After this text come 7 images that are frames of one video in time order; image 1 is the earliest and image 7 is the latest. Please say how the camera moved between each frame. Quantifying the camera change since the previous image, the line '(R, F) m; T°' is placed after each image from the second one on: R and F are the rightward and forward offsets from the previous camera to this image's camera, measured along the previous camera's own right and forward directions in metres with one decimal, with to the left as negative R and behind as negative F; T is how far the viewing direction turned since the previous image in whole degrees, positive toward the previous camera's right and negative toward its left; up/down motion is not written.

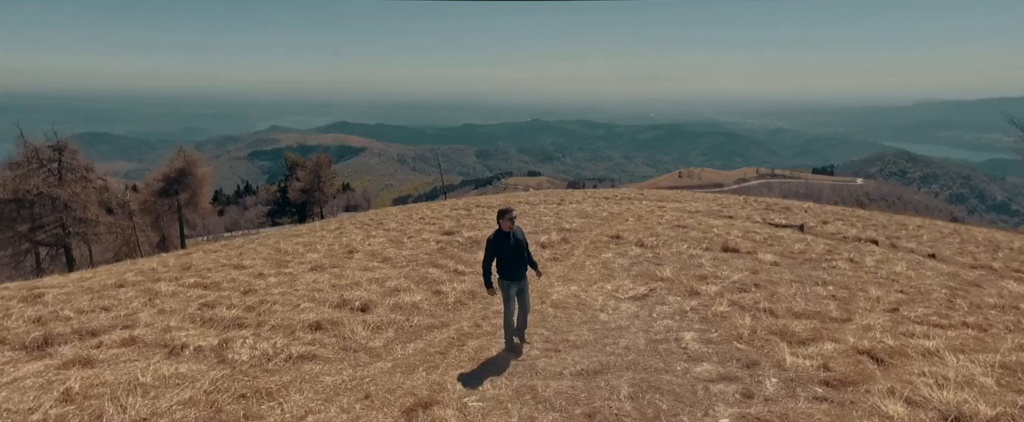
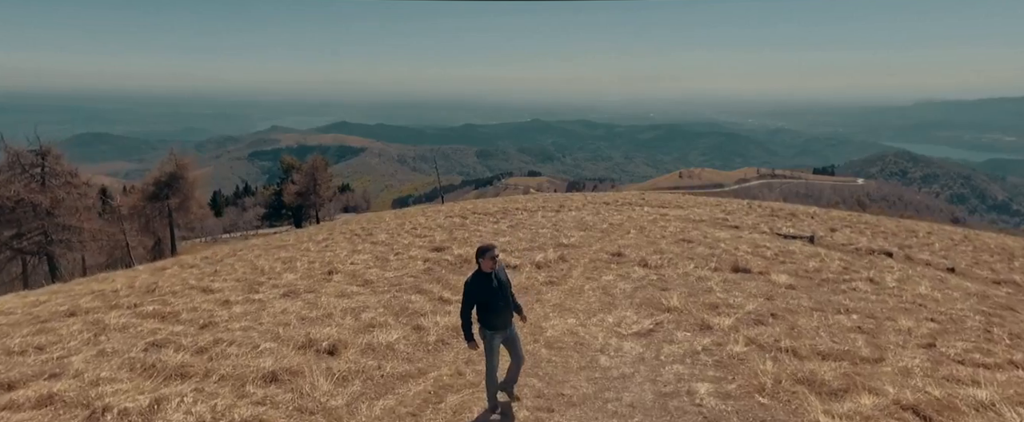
(+0.1, +1.0) m; 0°
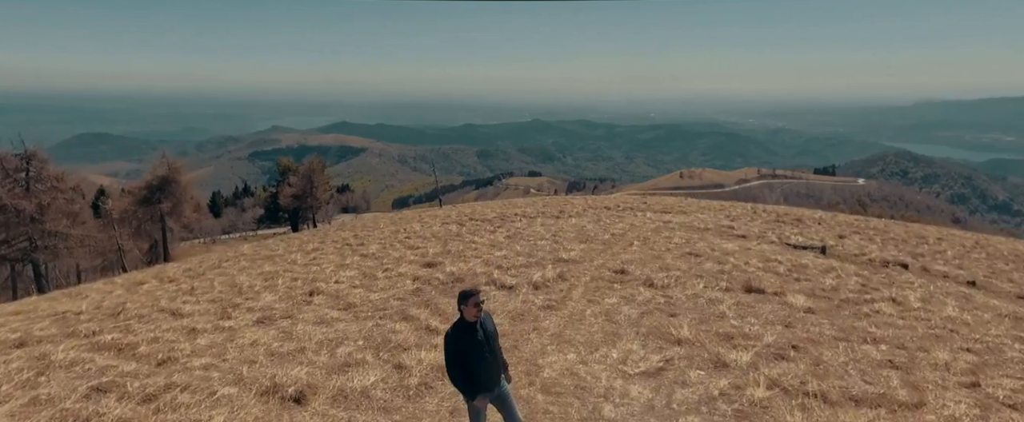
(+0.1, +0.8) m; 0°
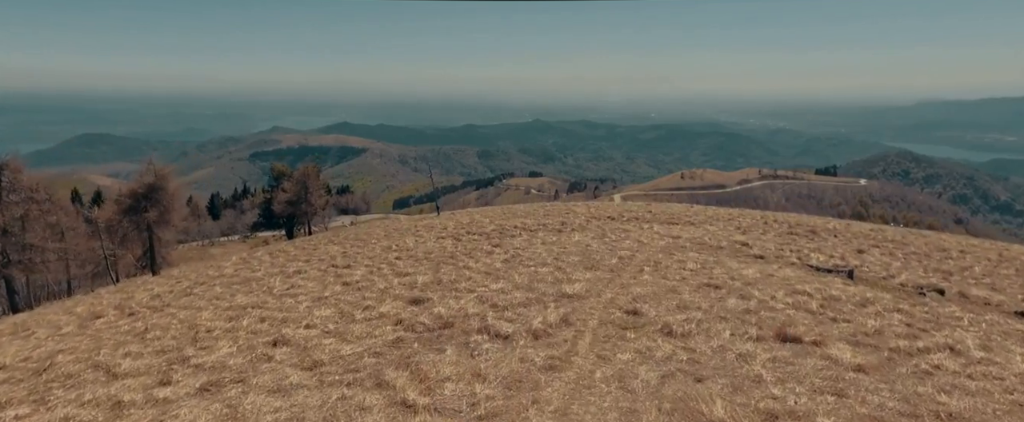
(+0.1, +1.5) m; 0°
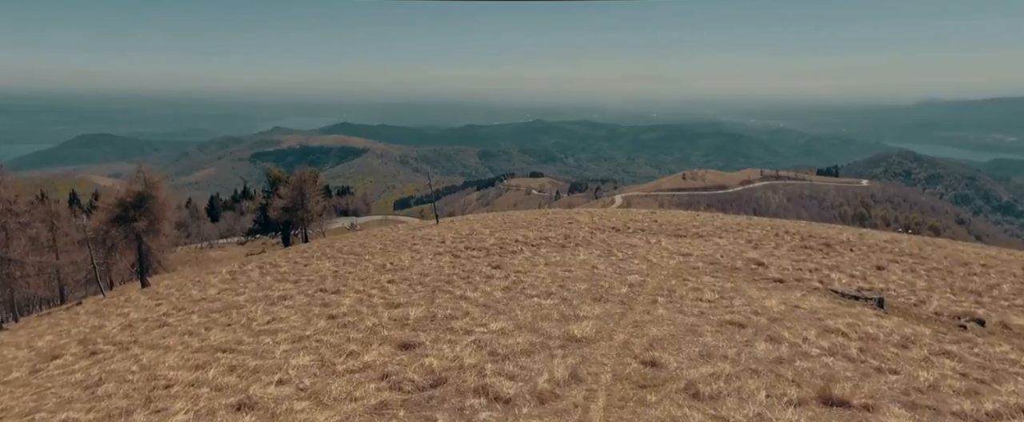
(0.0, +1.3) m; 0°
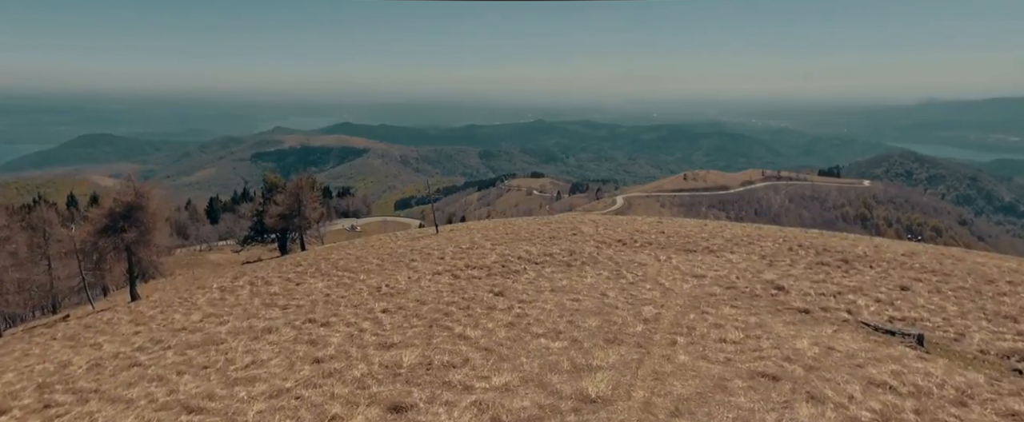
(-0.1, +1.3) m; 0°
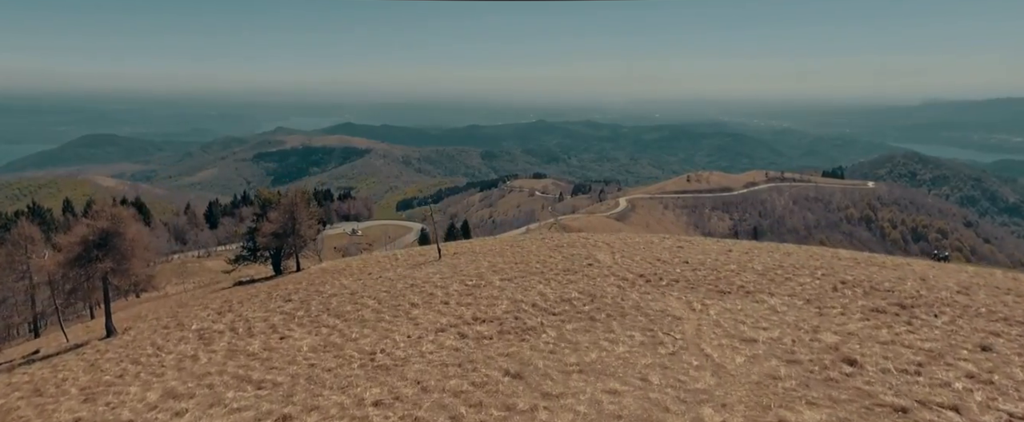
(-0.4, +3.2) m; 0°
